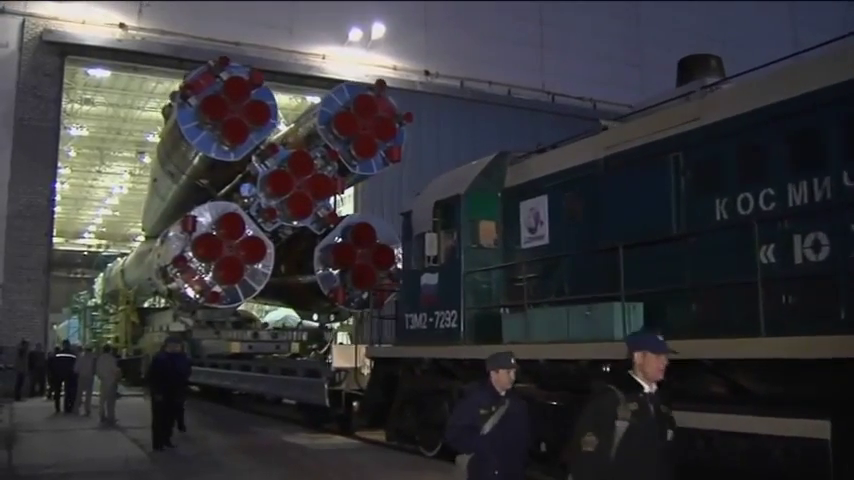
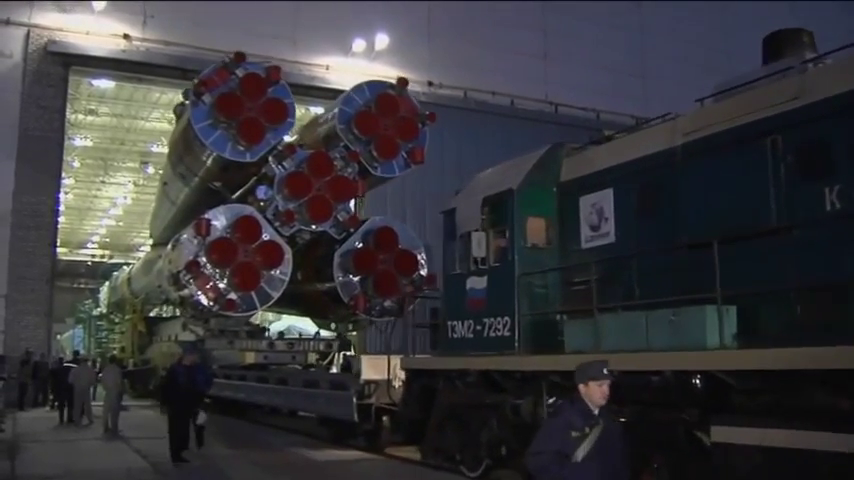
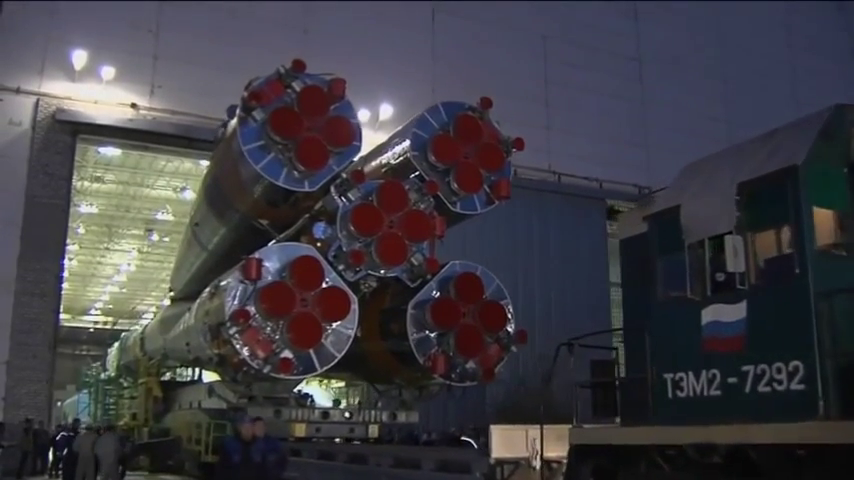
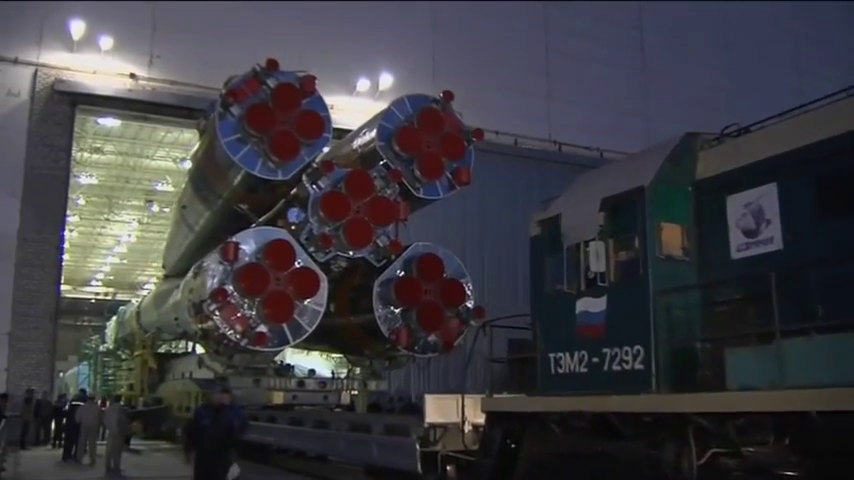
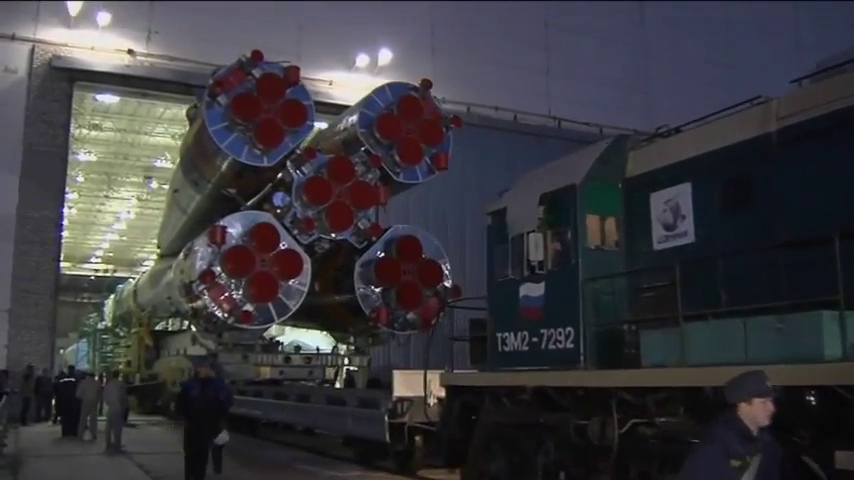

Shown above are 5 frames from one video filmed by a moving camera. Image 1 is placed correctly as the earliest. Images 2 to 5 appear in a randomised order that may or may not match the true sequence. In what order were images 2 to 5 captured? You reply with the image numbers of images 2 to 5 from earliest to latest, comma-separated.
2, 5, 4, 3
